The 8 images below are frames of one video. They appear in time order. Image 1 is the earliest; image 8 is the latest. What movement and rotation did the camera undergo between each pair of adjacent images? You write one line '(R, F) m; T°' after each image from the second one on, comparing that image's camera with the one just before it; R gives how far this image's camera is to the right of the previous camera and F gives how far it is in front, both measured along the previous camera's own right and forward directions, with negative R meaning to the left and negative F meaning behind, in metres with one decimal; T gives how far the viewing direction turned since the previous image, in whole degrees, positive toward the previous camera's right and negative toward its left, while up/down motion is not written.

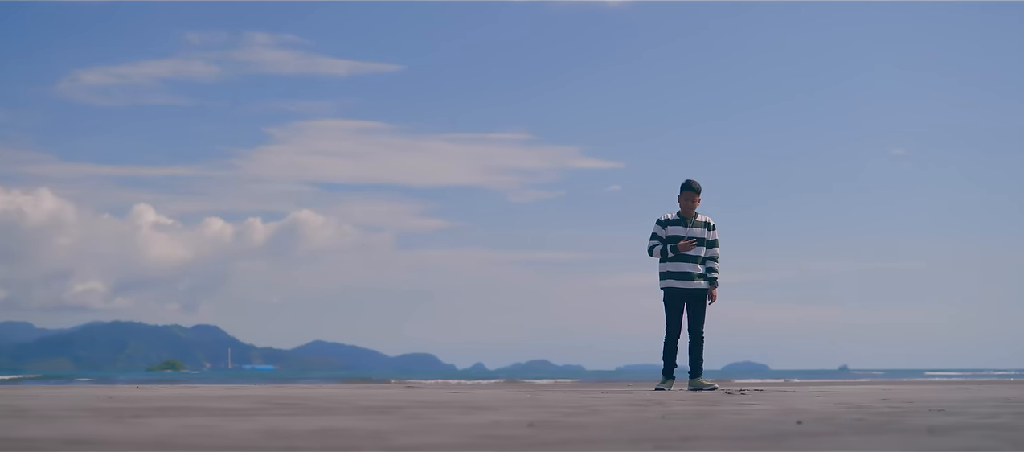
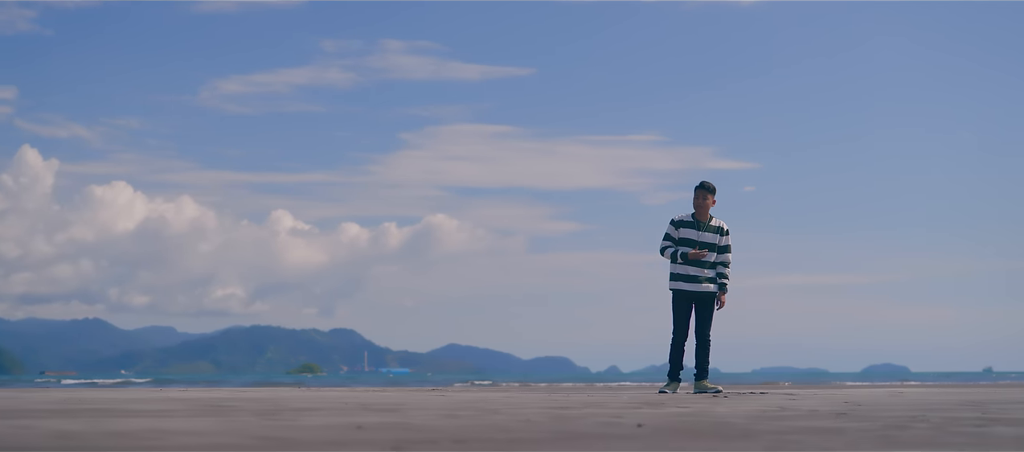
(+1.2, 0.0) m; -5°
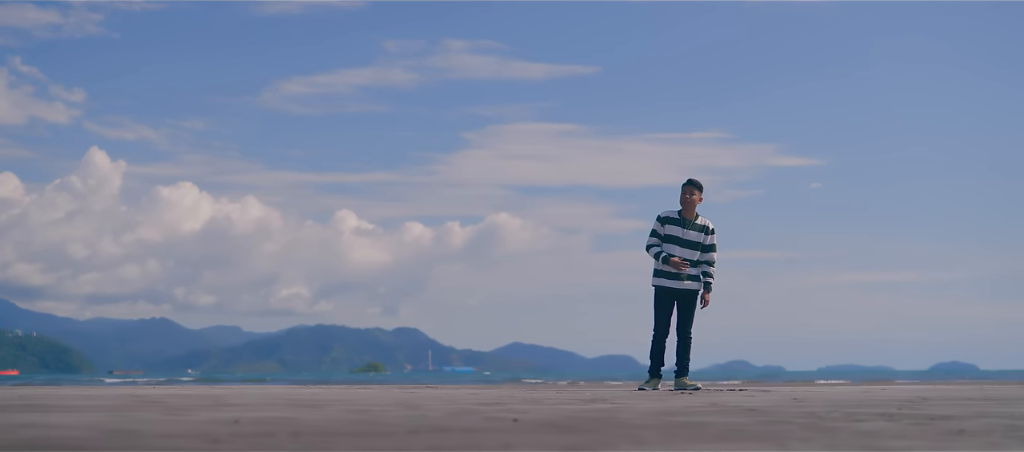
(+0.7, 0.0) m; -2°
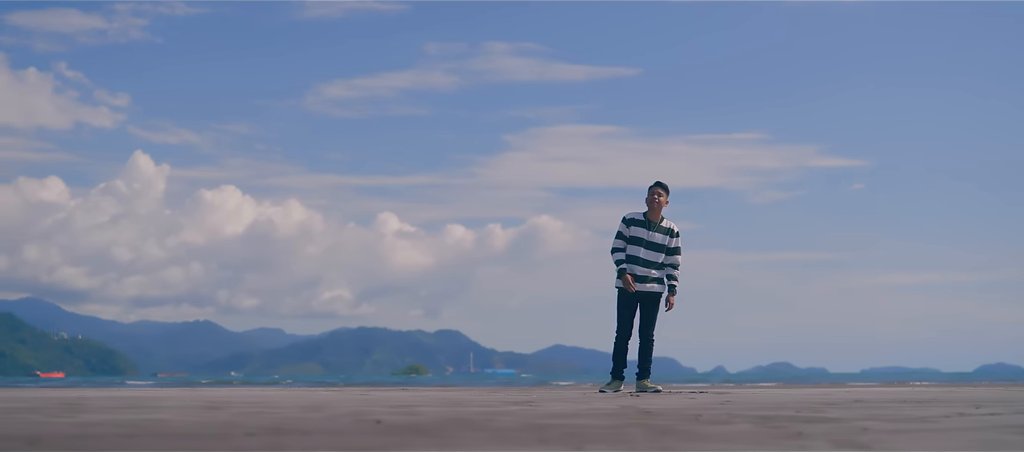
(+0.7, 0.0) m; -2°
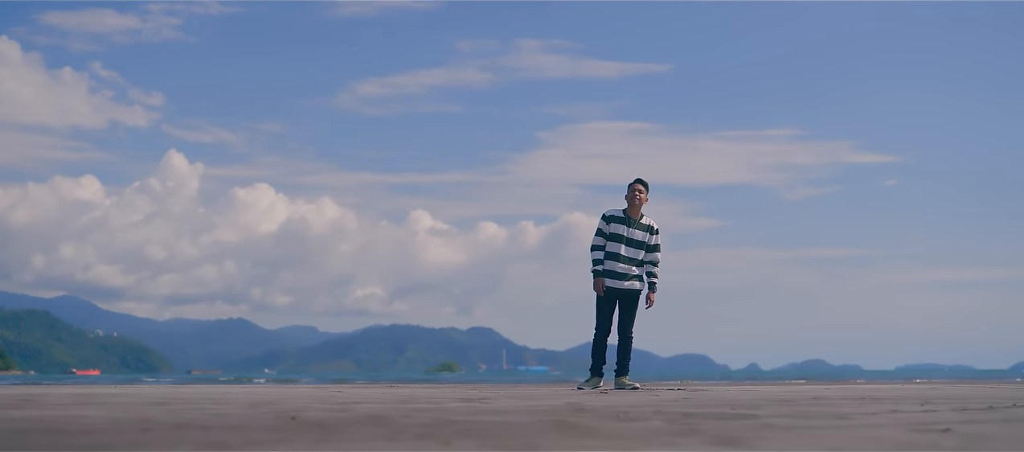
(+0.5, 0.0) m; -1°
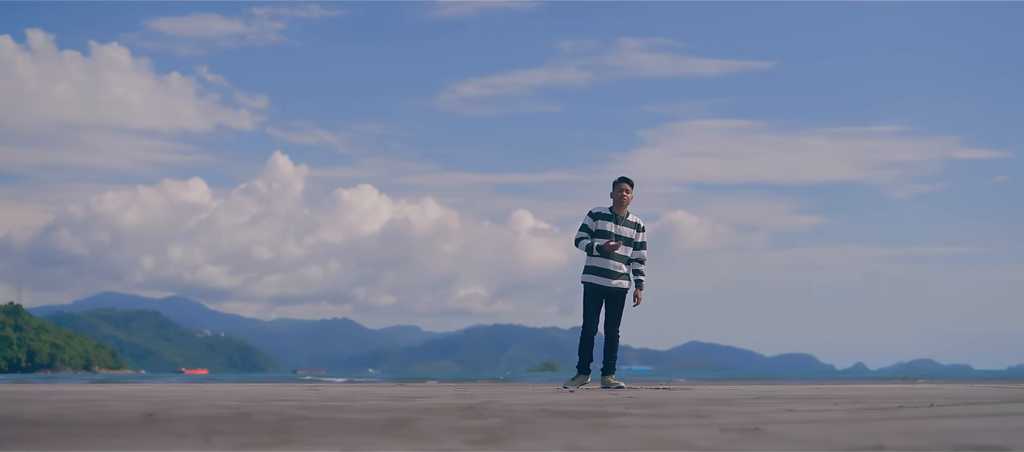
(+1.0, 0.0) m; -4°
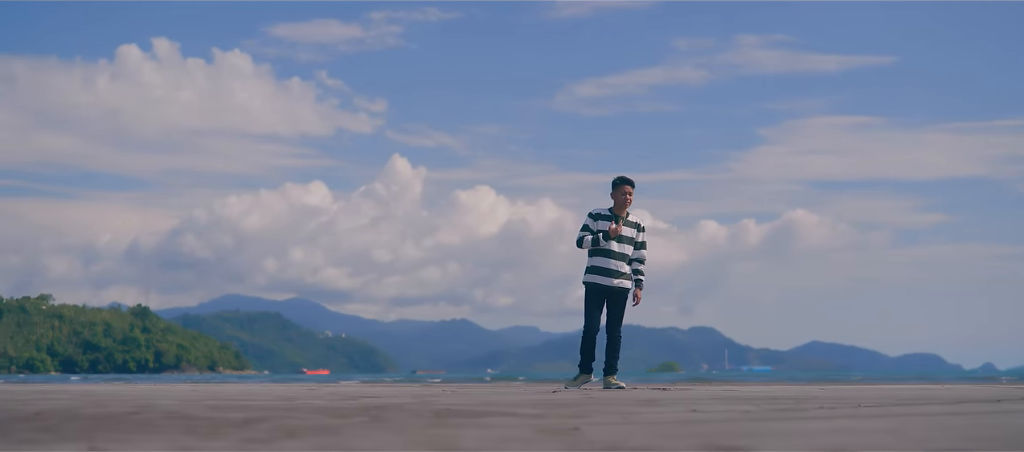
(+1.1, 0.0) m; -5°
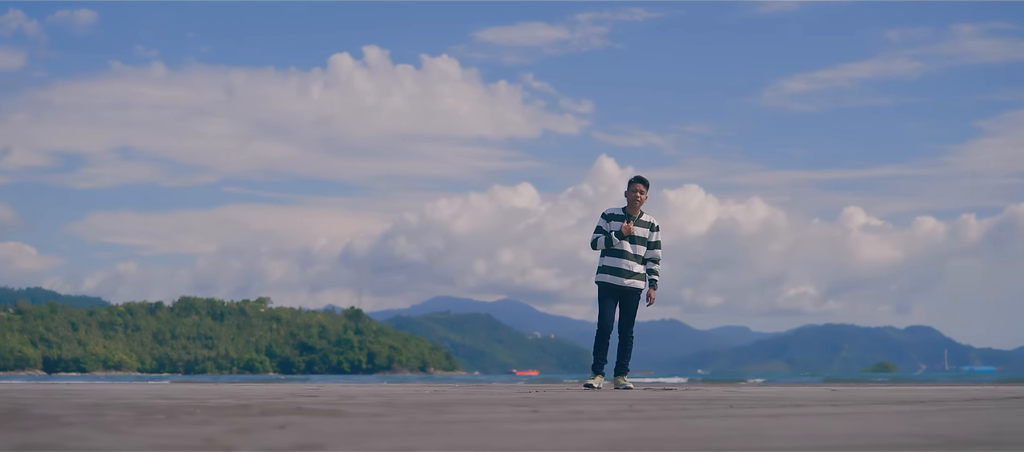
(+1.8, +0.1) m; -8°
